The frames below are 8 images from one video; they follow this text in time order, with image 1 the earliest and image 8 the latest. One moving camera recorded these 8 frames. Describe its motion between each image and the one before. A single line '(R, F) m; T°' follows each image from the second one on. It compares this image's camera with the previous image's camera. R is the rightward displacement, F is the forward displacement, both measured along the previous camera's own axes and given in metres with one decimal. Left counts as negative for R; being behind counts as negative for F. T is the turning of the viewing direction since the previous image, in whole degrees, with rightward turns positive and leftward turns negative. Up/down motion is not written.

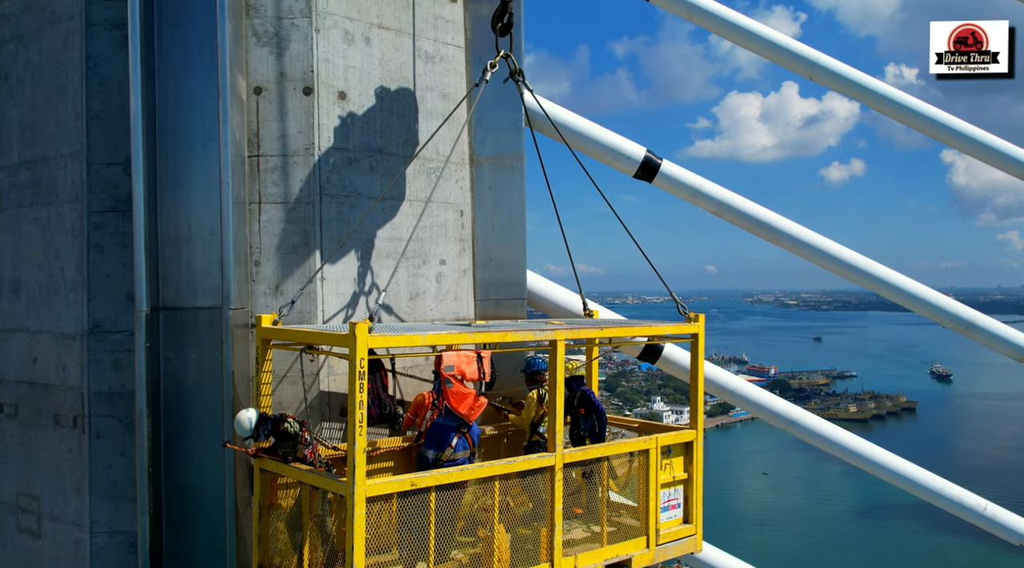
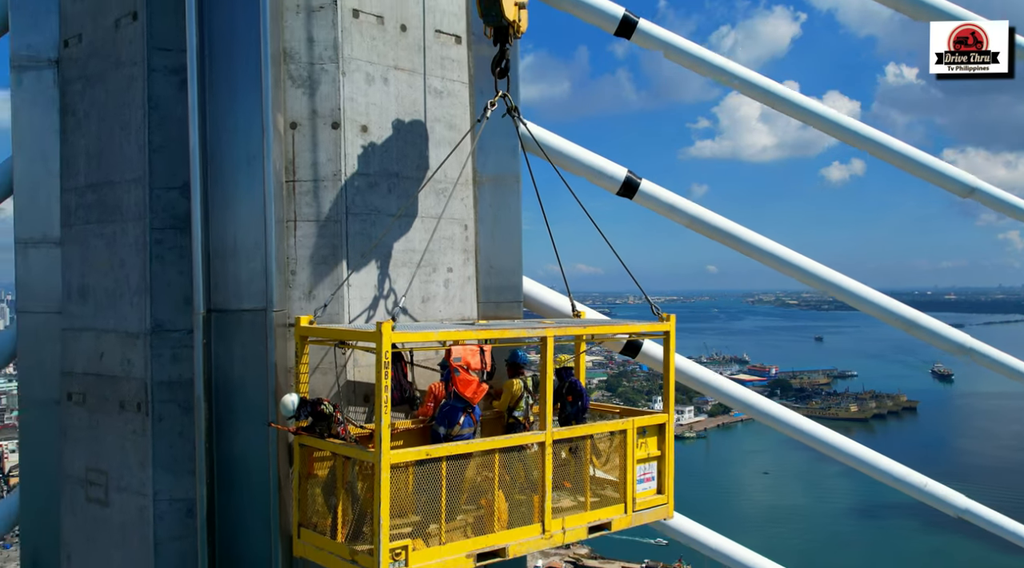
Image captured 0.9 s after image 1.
(0.0, -1.3) m; 0°
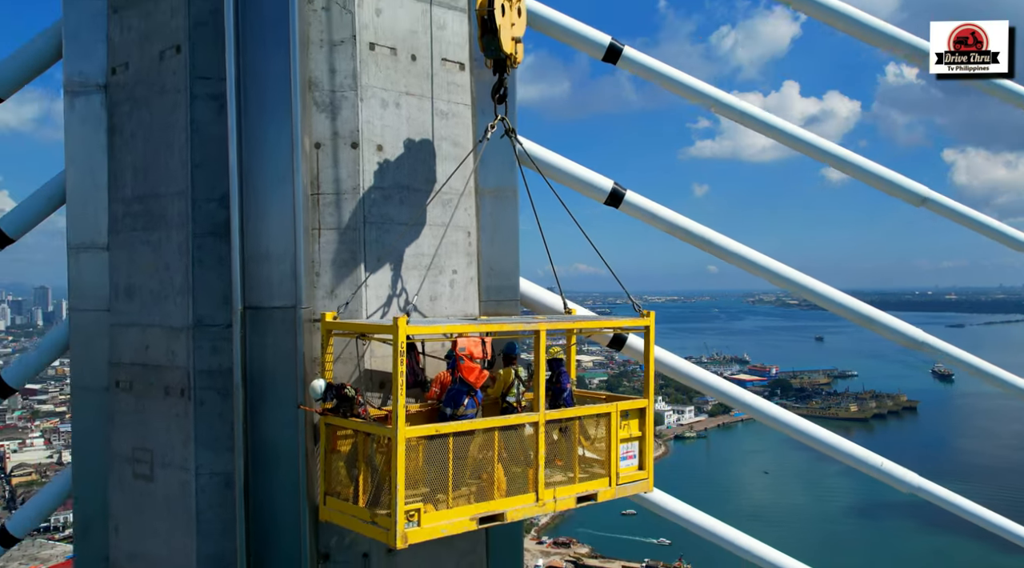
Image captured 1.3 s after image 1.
(0.0, -1.2) m; 0°
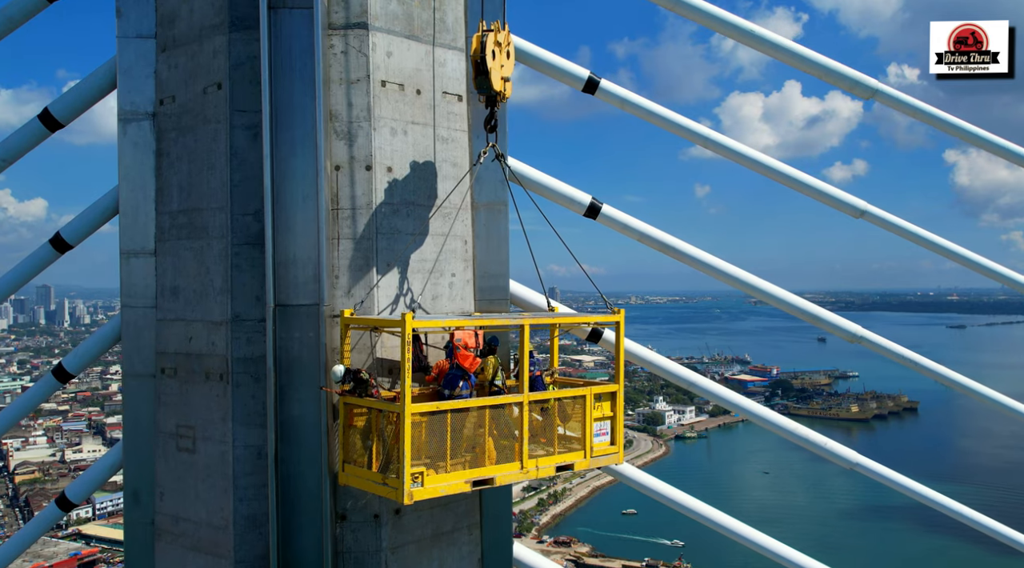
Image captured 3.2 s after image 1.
(+0.1, -1.7) m; 0°
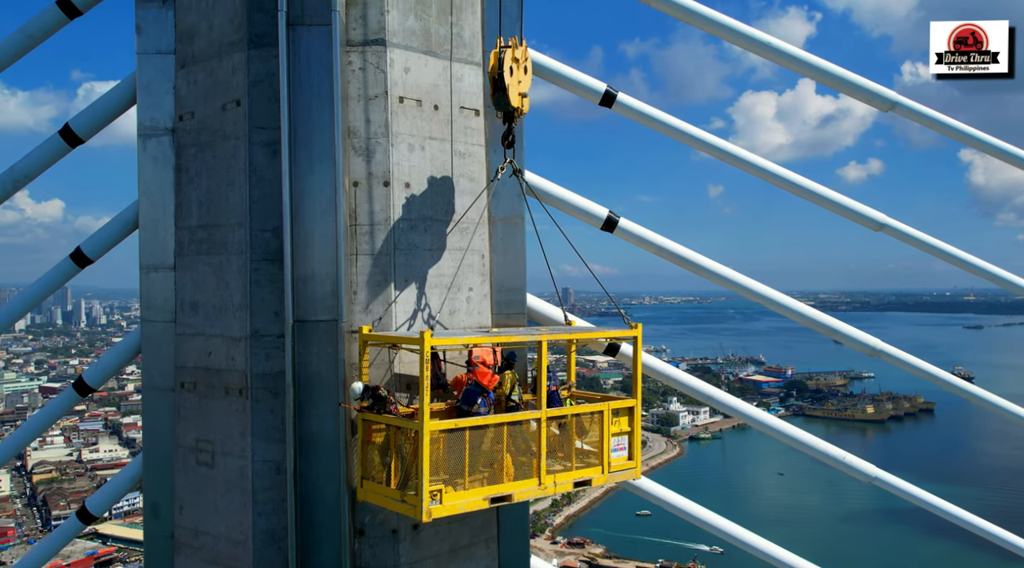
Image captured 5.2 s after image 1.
(0.0, 0.0) m; -1°
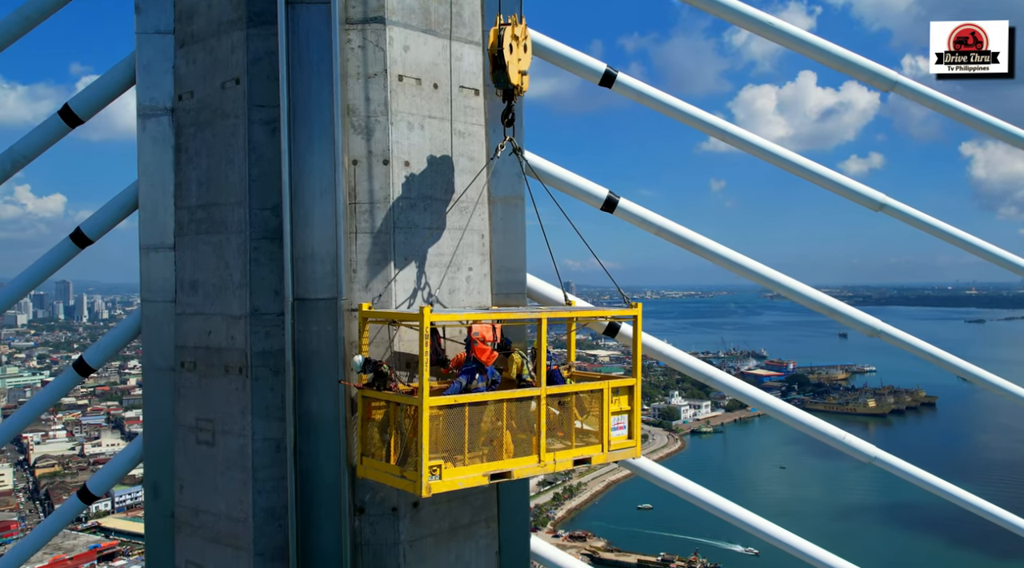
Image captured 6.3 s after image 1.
(0.0, 0.0) m; 0°
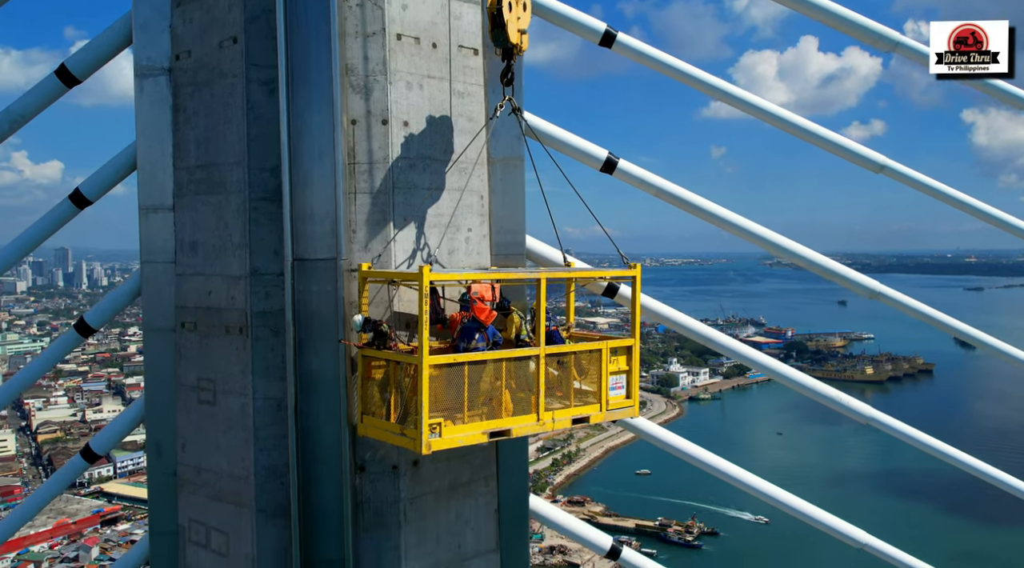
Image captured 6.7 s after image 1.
(0.0, 0.0) m; 0°
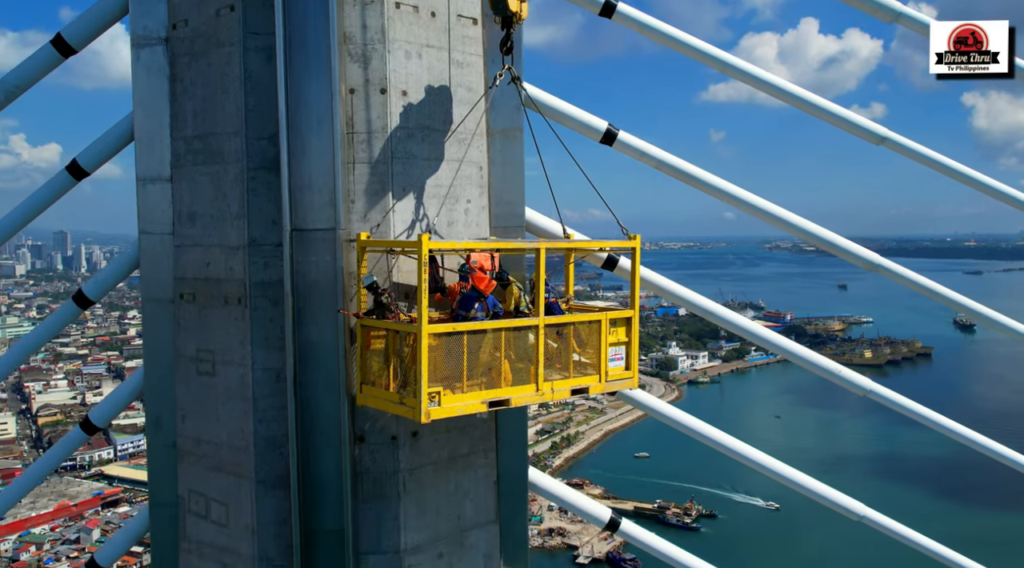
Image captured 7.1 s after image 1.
(0.0, 0.0) m; 0°
